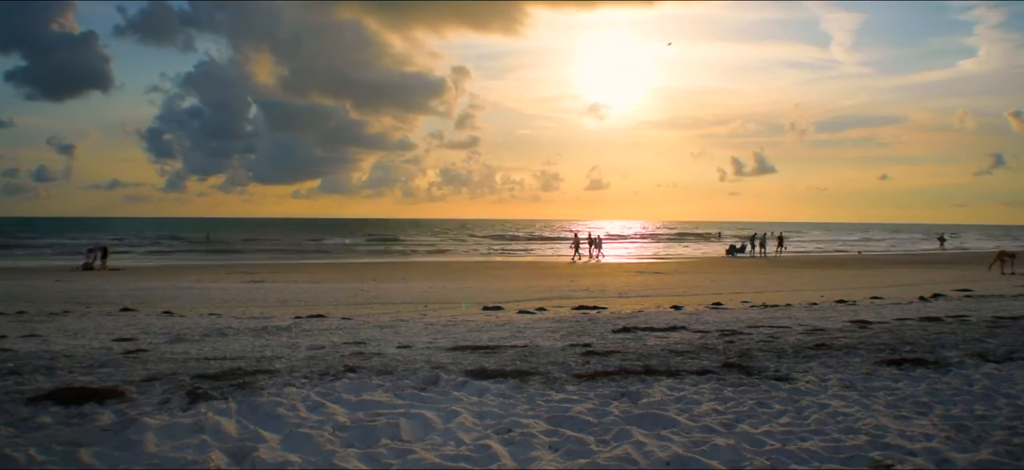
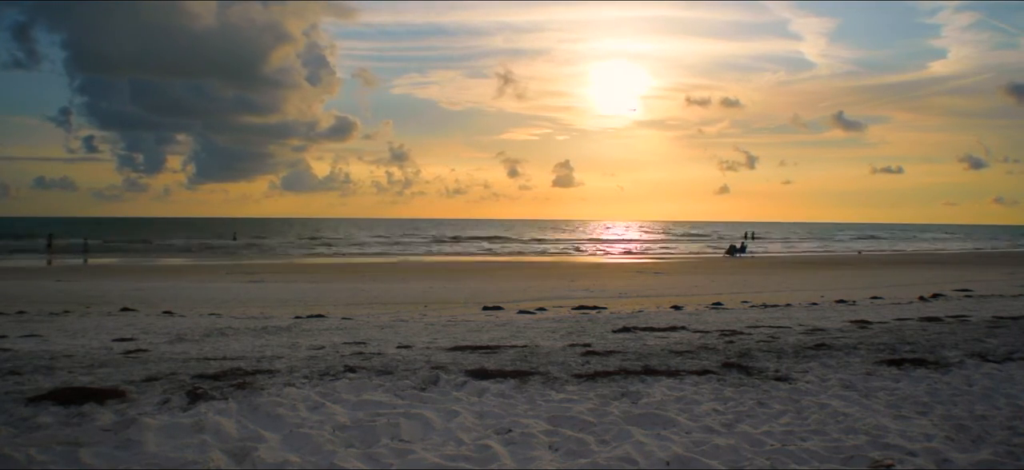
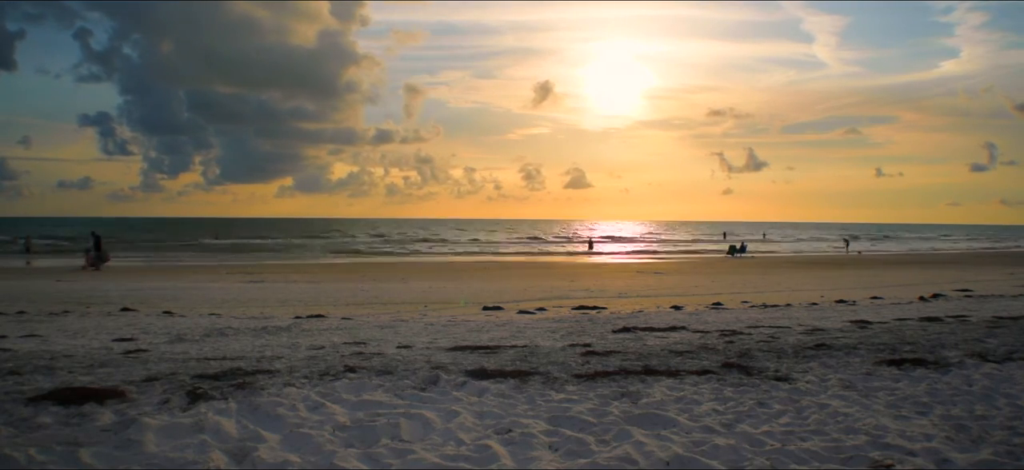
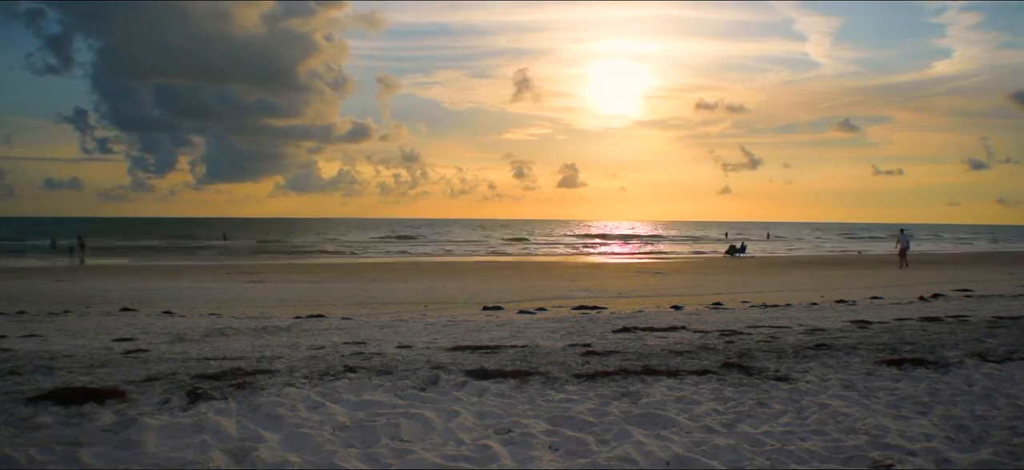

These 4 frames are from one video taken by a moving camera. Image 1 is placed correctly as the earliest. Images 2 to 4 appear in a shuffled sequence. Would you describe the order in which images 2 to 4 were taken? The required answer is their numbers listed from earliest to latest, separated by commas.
3, 4, 2
